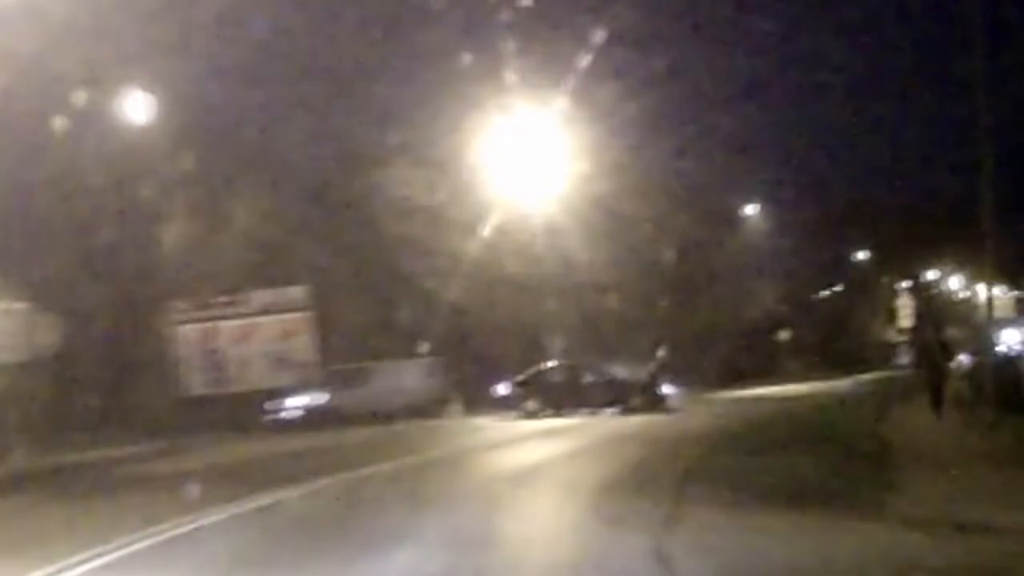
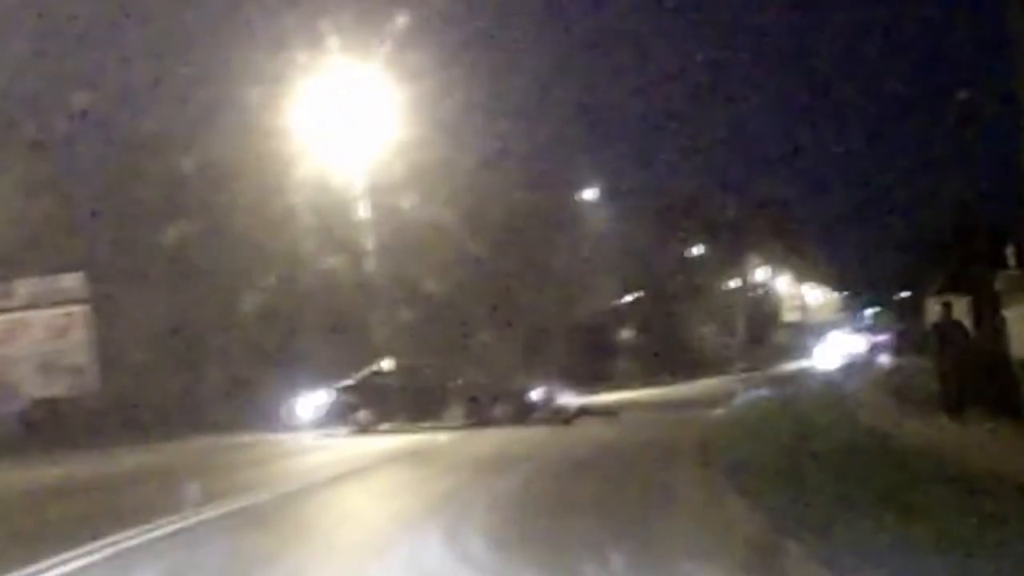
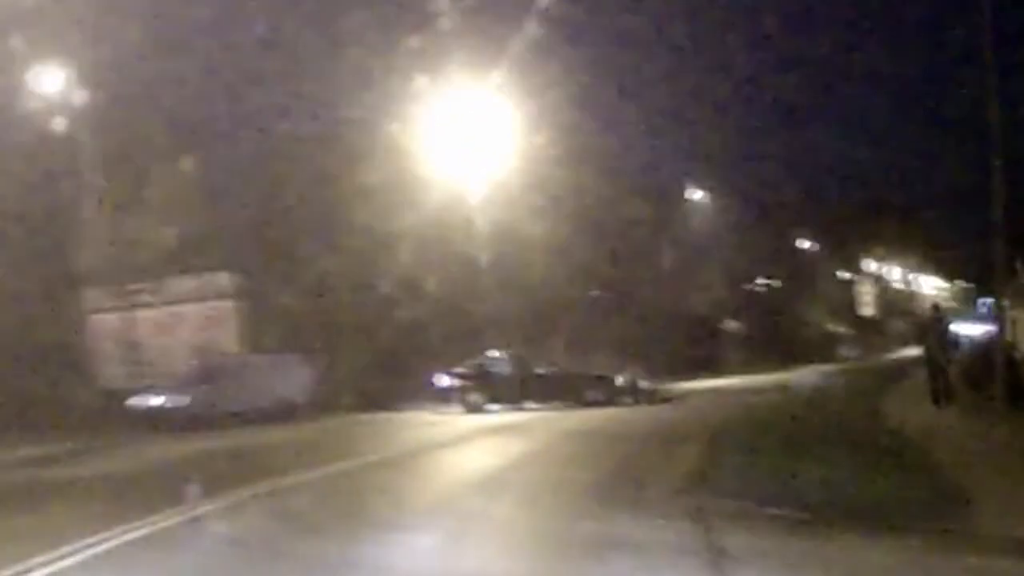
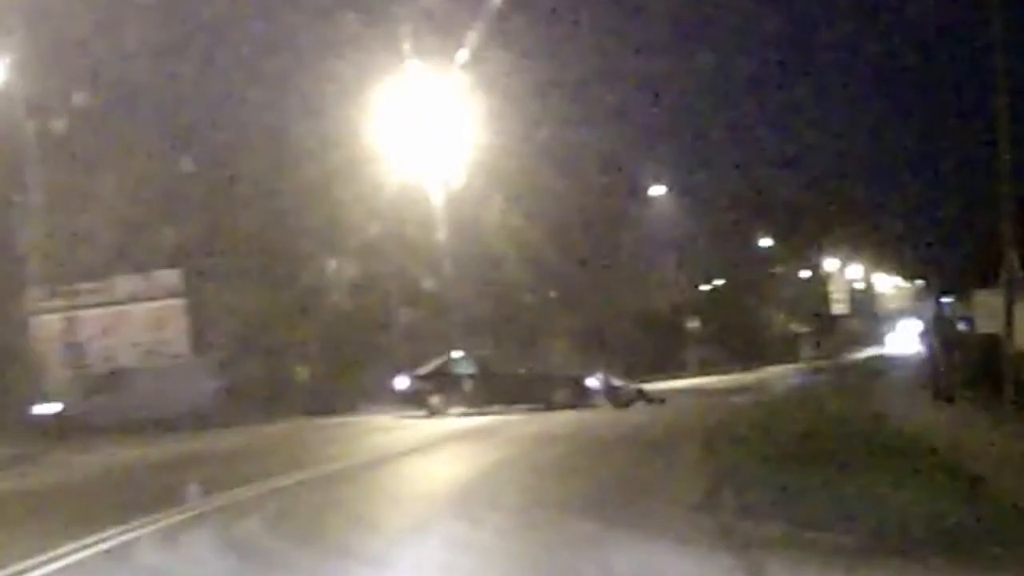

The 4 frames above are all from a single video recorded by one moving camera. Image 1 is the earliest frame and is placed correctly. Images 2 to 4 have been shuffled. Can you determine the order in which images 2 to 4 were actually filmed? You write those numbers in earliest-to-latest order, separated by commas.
3, 4, 2
